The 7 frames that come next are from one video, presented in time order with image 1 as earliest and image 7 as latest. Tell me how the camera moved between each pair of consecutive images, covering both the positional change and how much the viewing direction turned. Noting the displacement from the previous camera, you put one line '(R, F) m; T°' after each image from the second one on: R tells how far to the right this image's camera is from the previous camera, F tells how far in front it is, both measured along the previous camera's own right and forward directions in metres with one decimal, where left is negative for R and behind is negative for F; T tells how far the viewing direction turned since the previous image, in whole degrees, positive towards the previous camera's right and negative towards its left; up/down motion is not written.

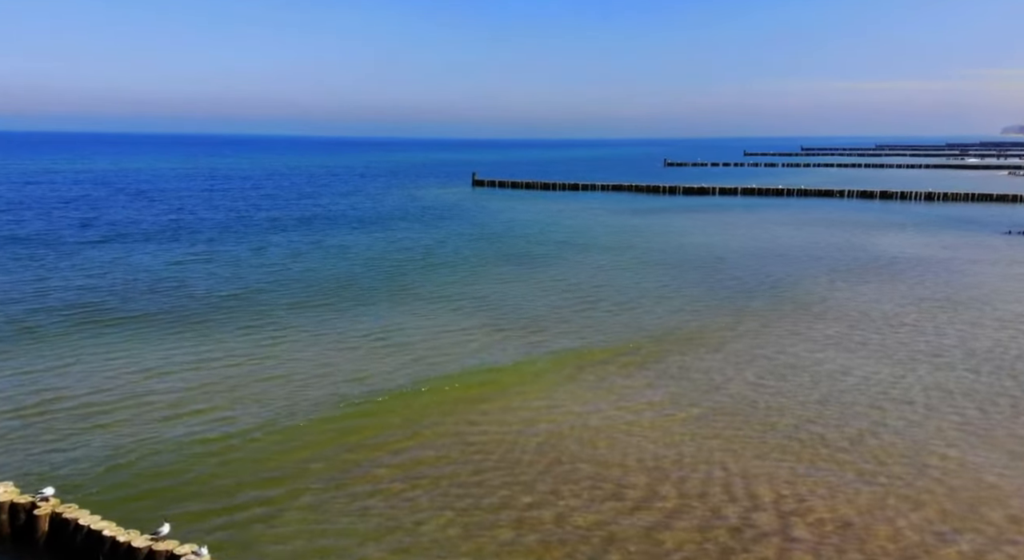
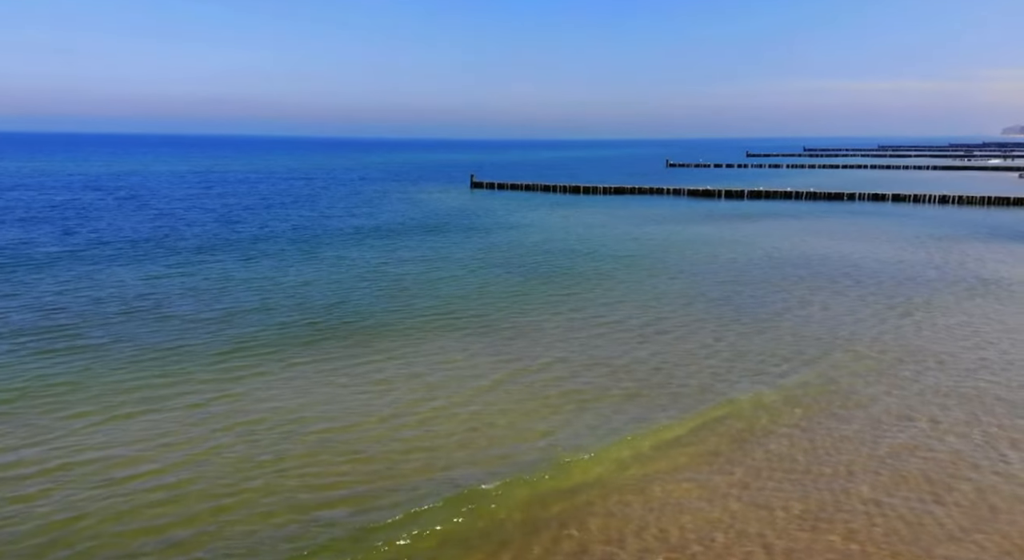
(-0.2, +1.5) m; 0°
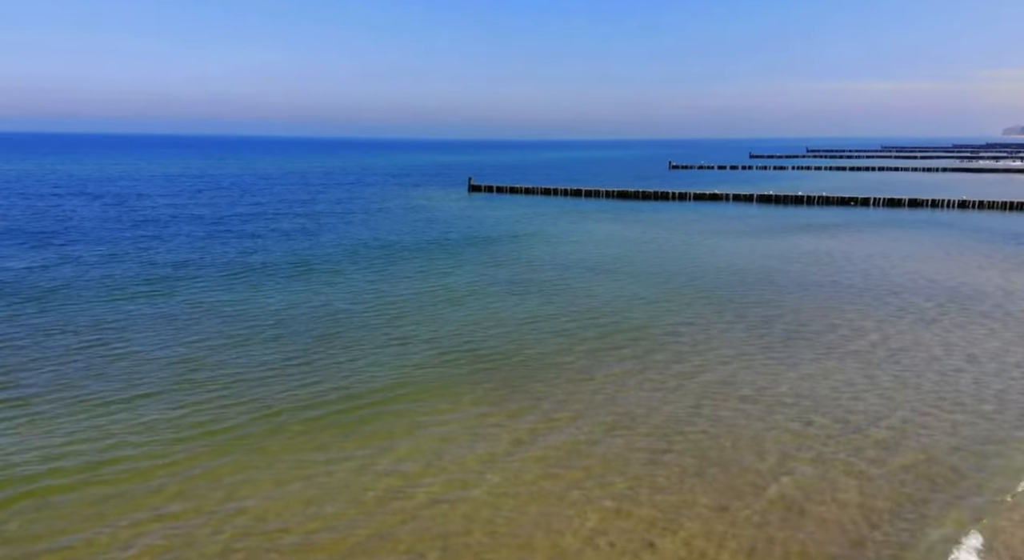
(-0.4, +2.2) m; 0°
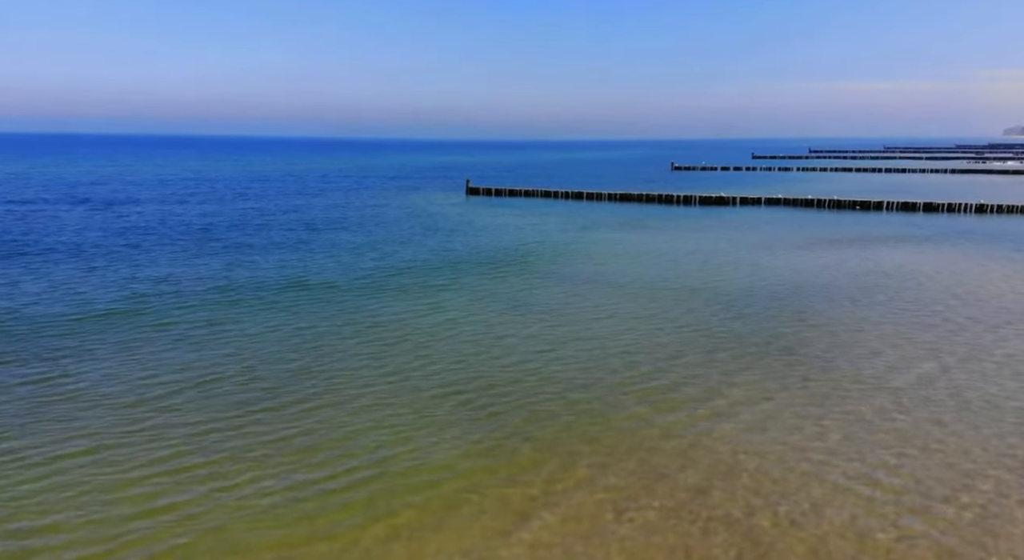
(-0.4, +2.0) m; 0°
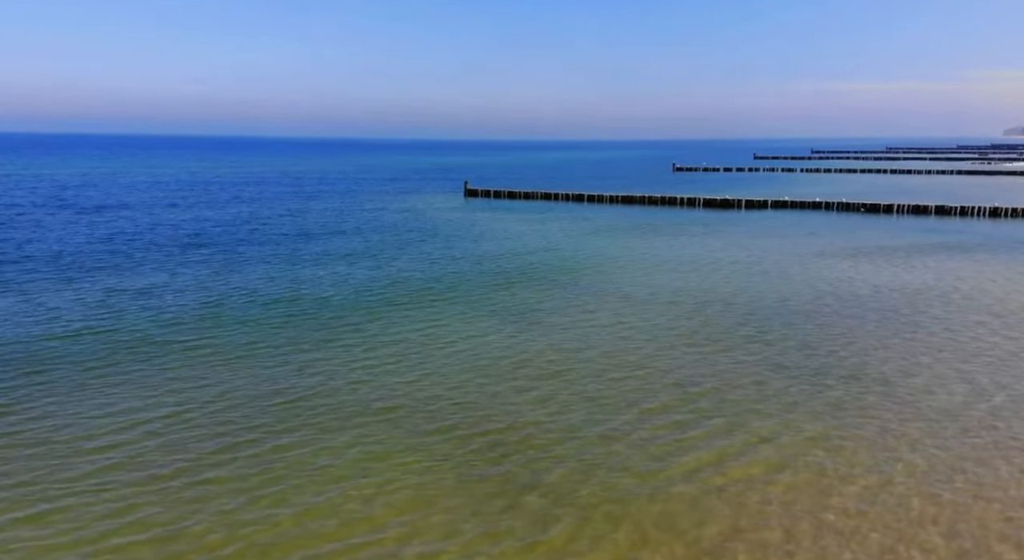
(-0.2, +1.6) m; 0°
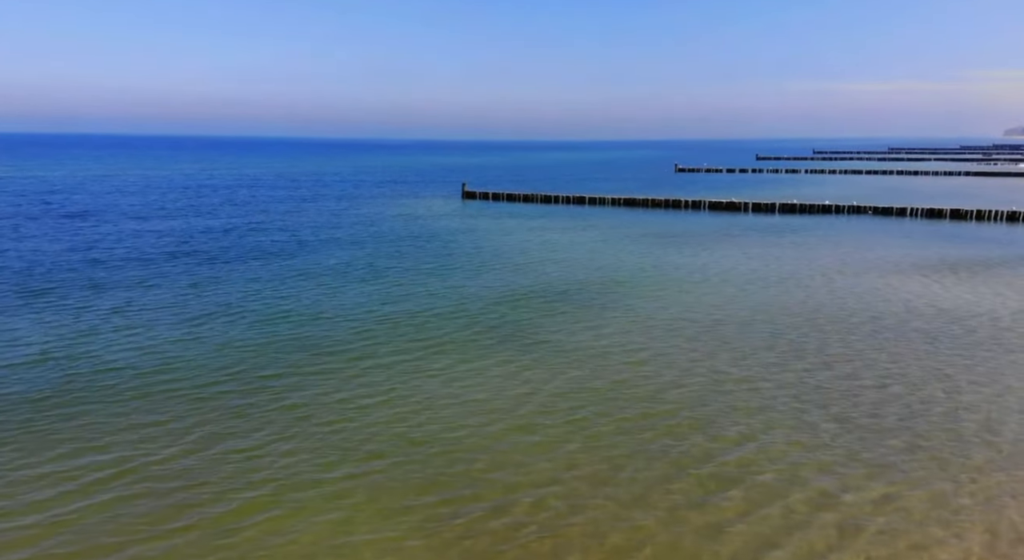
(-0.3, +2.1) m; 0°
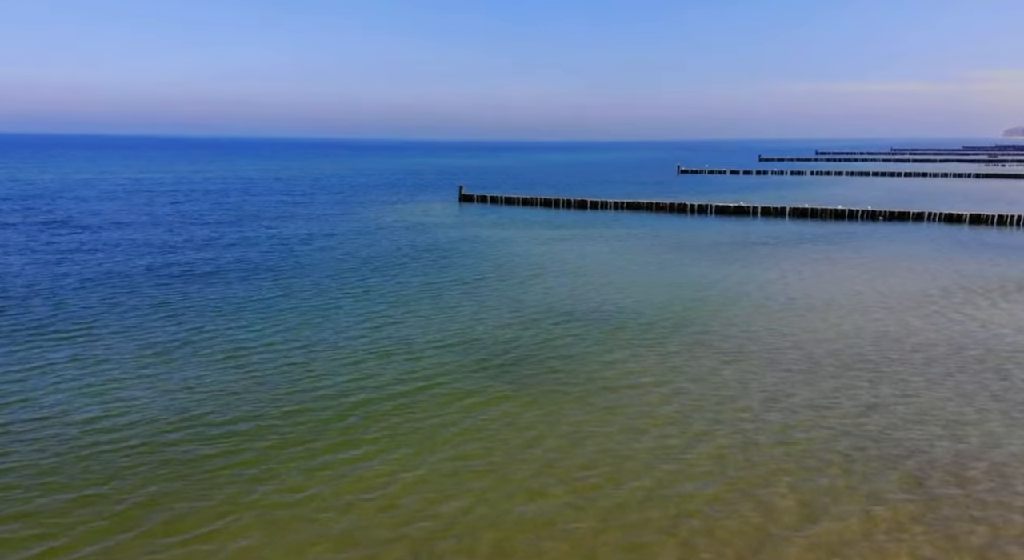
(-0.5, +2.9) m; 0°
